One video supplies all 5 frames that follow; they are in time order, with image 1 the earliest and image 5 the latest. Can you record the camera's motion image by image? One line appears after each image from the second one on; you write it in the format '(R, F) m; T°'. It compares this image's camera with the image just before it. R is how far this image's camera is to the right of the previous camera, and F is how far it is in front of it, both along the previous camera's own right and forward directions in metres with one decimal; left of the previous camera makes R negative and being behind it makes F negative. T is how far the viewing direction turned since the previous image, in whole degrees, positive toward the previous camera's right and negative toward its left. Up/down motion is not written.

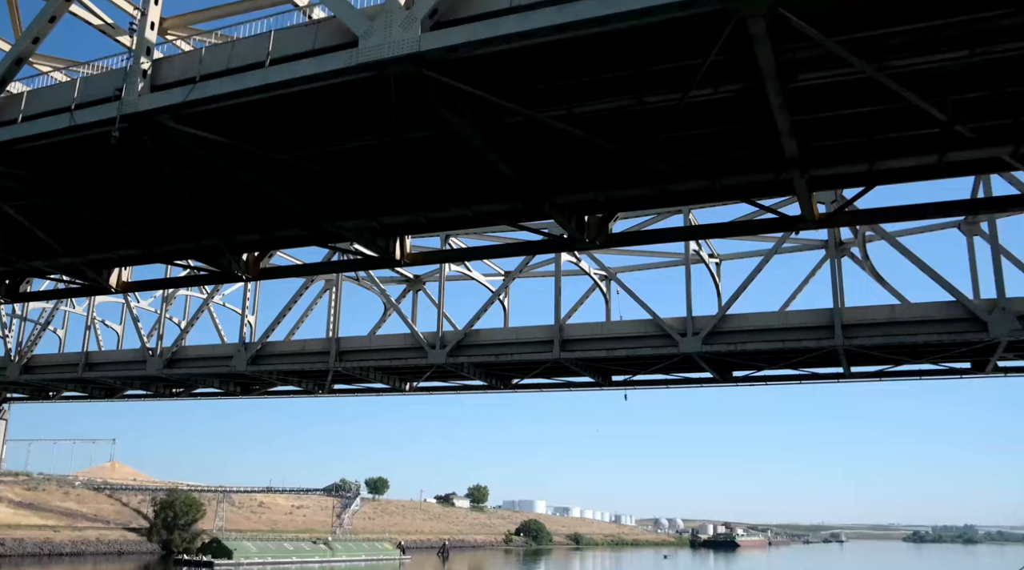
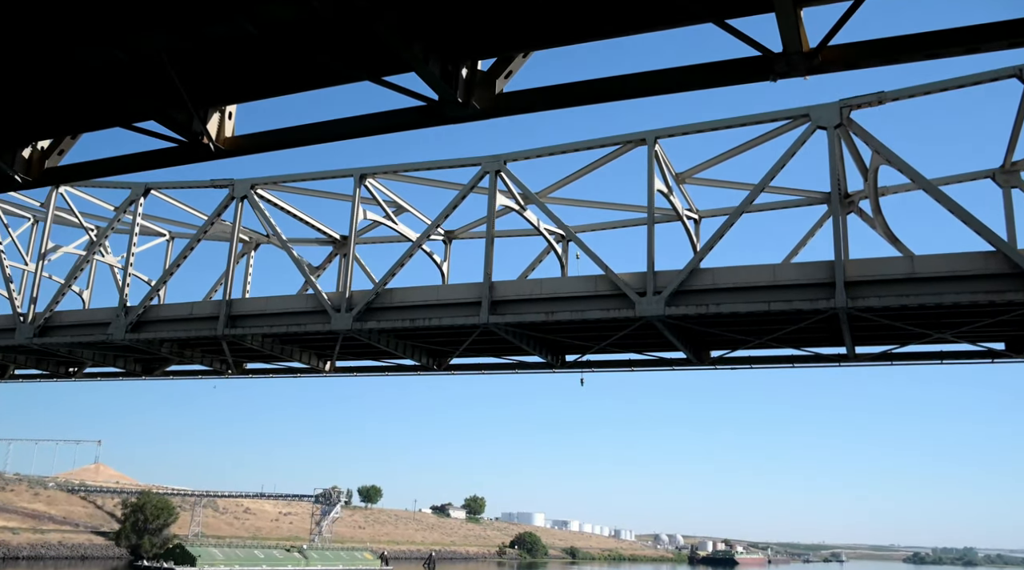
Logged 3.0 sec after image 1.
(+2.2, +6.1) m; 0°
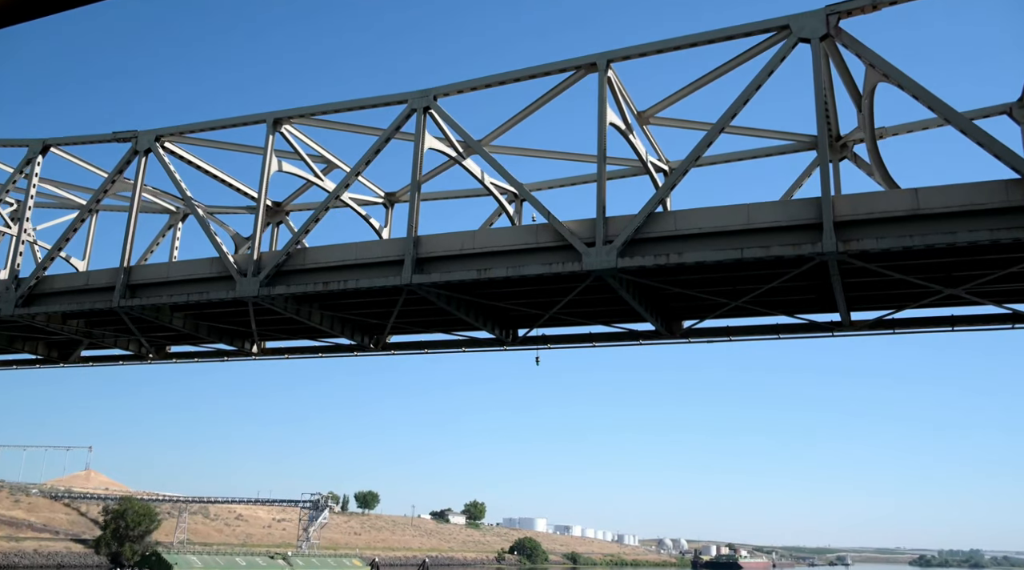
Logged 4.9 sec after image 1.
(+1.5, +3.8) m; 0°
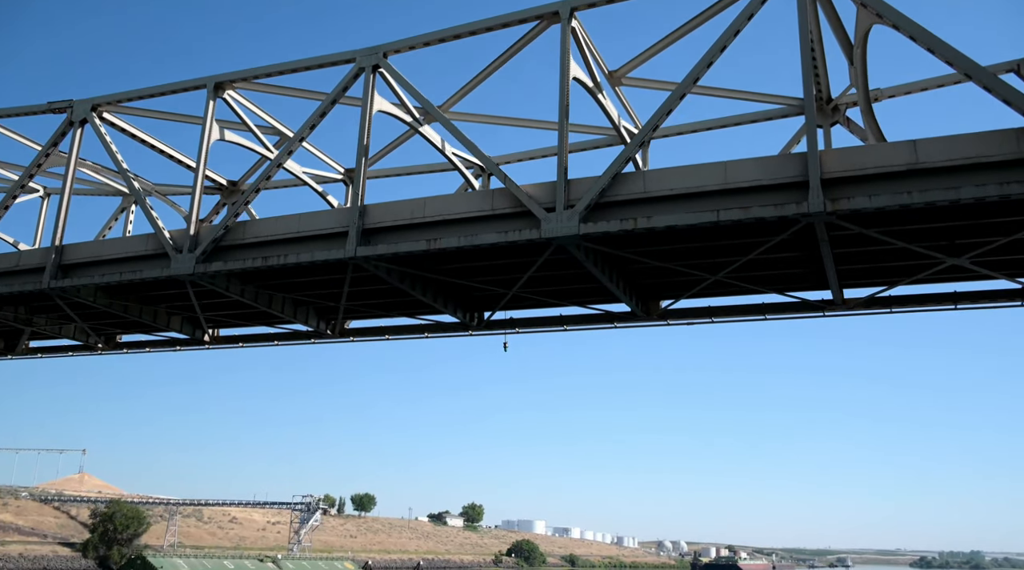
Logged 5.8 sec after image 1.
(+0.8, +1.9) m; 0°
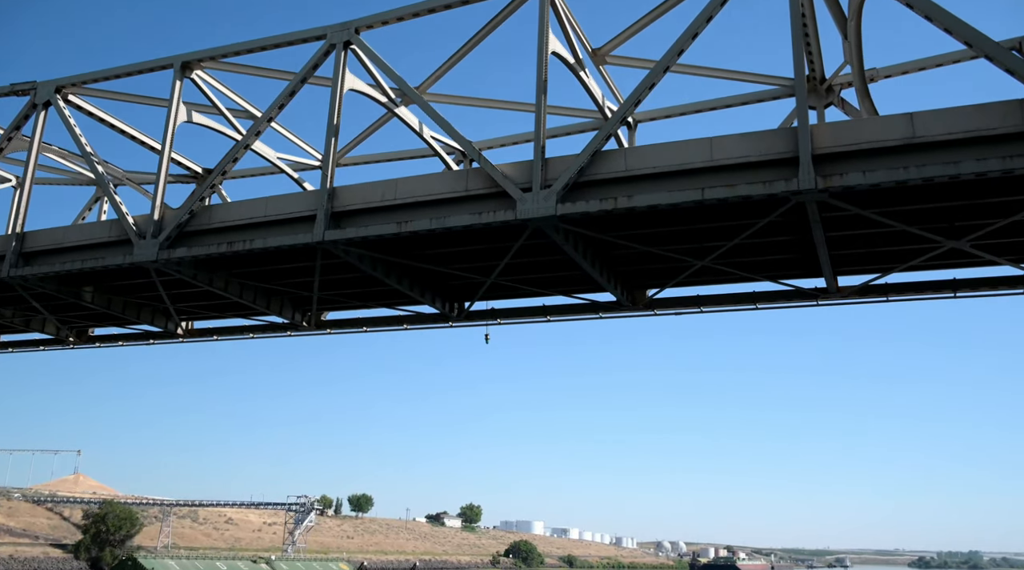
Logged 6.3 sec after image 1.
(+0.4, +0.9) m; 0°
